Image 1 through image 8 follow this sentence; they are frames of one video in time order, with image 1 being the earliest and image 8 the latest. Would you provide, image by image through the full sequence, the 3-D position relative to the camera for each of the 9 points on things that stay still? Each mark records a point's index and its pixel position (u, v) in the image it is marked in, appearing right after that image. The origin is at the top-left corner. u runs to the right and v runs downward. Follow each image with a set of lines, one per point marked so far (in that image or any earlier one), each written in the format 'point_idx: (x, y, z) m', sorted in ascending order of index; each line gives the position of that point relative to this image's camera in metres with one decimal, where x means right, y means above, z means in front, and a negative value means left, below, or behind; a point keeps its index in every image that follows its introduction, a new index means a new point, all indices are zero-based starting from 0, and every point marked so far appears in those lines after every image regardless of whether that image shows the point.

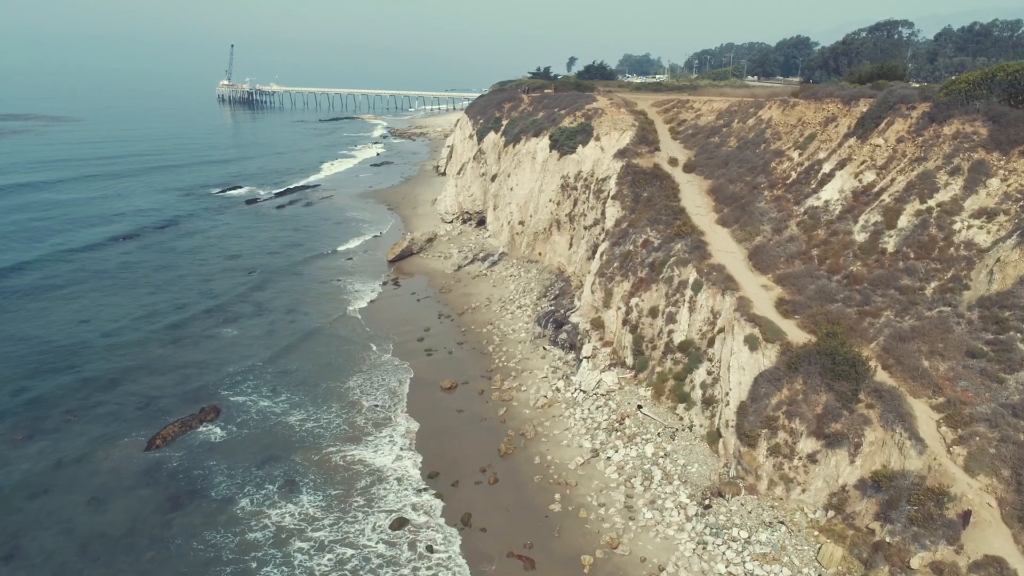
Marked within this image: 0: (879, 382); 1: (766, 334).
0: (+8.6, -2.2, +16.5) m
1: (+6.9, -1.3, +18.8) m
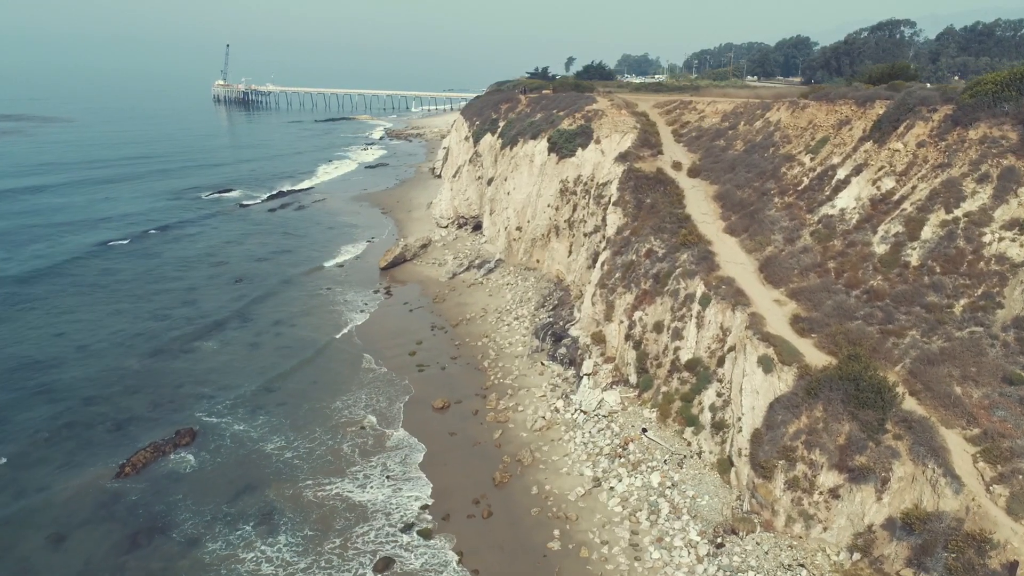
0: (+8.5, -2.7, +15.1) m
1: (+6.7, -1.7, +17.4) m
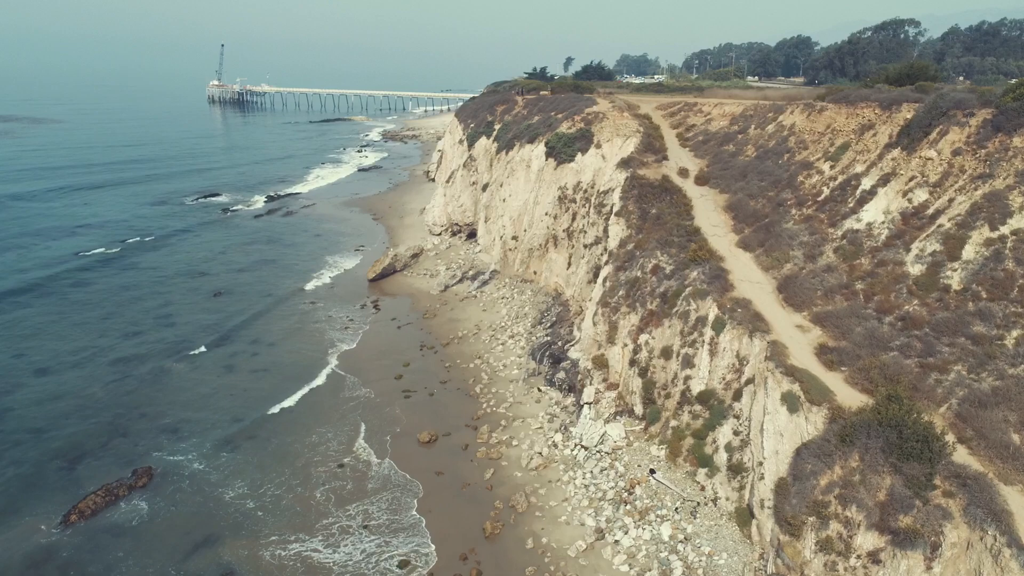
0: (+8.4, -3.3, +13.1) m
1: (+6.6, -2.4, +15.3) m
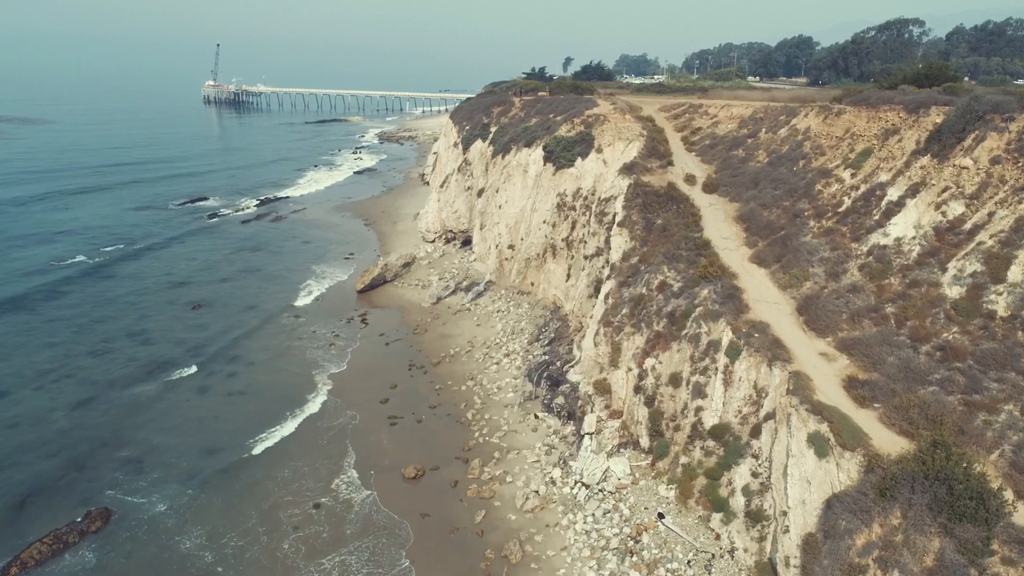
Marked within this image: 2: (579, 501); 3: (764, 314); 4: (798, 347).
0: (+8.2, -3.9, +11.3) m
1: (+6.4, -2.9, +13.6) m
2: (+1.7, -5.4, +17.7) m
3: (+6.6, -0.7, +18.1) m
4: (+6.9, -1.4, +16.7) m
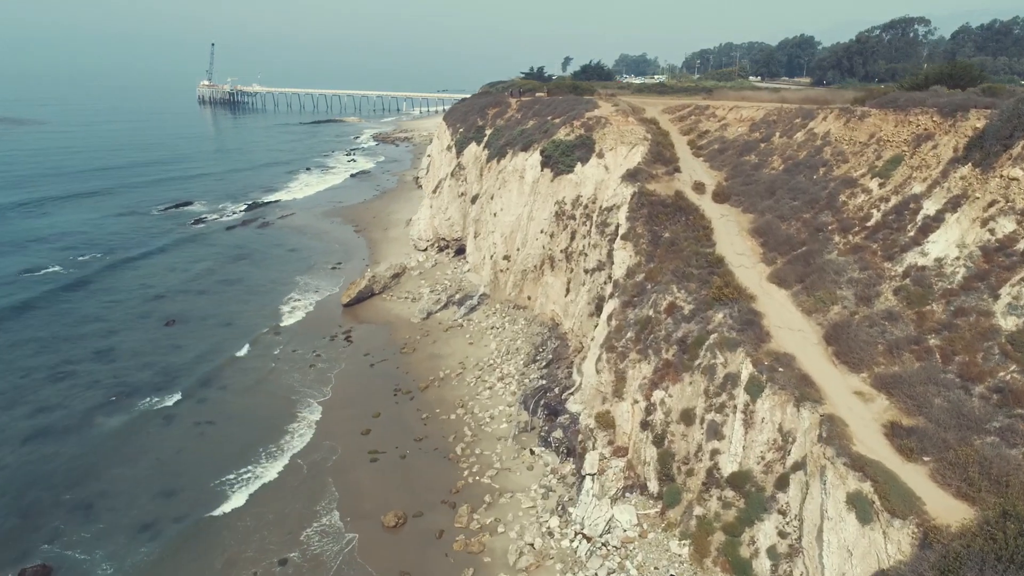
0: (+8.0, -4.5, +9.2) m
1: (+6.2, -3.5, +11.5) m
2: (+1.5, -6.0, +15.6) m
3: (+6.4, -1.3, +16.1) m
4: (+6.7, -2.0, +14.7) m
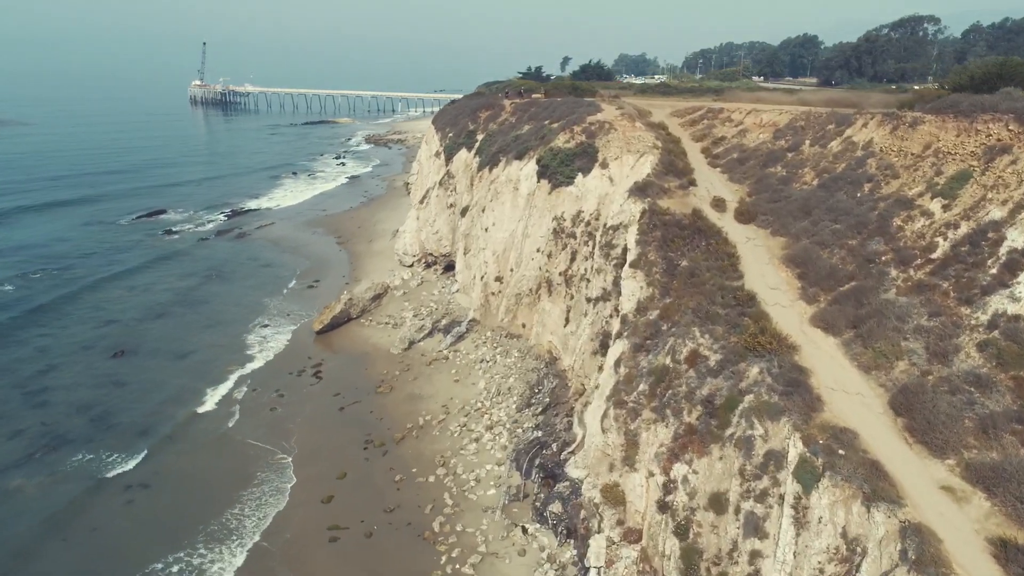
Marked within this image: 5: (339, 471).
0: (+7.8, -5.5, +5.9) m
1: (+6.0, -4.5, +8.2) m
2: (+1.3, -7.0, +12.3) m
3: (+6.1, -2.3, +12.7) m
4: (+6.4, -3.0, +11.3) m
5: (-4.8, -5.0, +19.2) m
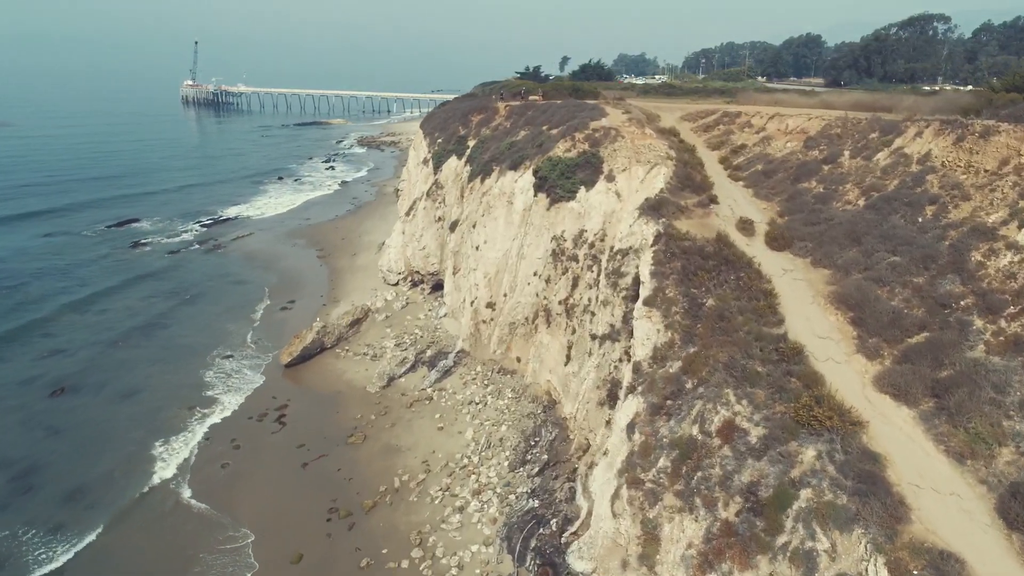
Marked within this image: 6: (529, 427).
0: (+7.6, -6.5, +2.7) m
1: (+5.8, -5.5, +5.0) m
2: (+1.1, -8.0, +9.1) m
3: (+5.9, -3.3, +9.5) m
4: (+6.2, -4.0, +8.1) m
5: (-5.0, -5.9, +16.0) m
6: (+0.5, -3.9, +19.9) m
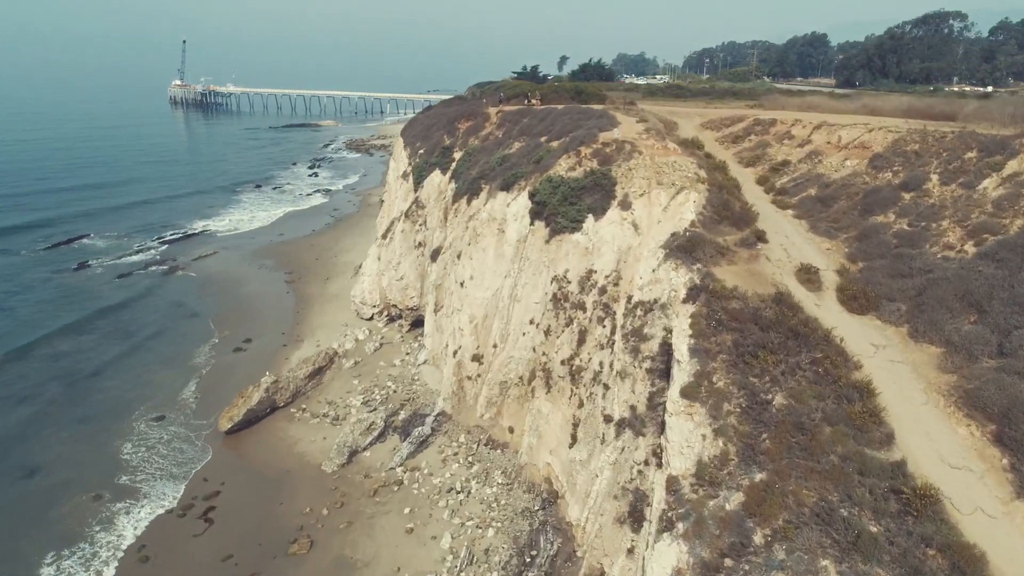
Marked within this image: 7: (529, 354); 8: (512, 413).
0: (+7.4, -7.9, -1.9) m
1: (+5.6, -7.0, +0.4) m
2: (+0.9, -9.4, +4.5) m
3: (+5.7, -4.7, +5.0) m
4: (+6.0, -5.4, +3.6) m
5: (-5.2, -7.4, +11.4) m
6: (+0.3, -5.4, +15.3) m
7: (+0.5, -1.8, +18.1) m
8: (0.0, -3.4, +18.4) m
